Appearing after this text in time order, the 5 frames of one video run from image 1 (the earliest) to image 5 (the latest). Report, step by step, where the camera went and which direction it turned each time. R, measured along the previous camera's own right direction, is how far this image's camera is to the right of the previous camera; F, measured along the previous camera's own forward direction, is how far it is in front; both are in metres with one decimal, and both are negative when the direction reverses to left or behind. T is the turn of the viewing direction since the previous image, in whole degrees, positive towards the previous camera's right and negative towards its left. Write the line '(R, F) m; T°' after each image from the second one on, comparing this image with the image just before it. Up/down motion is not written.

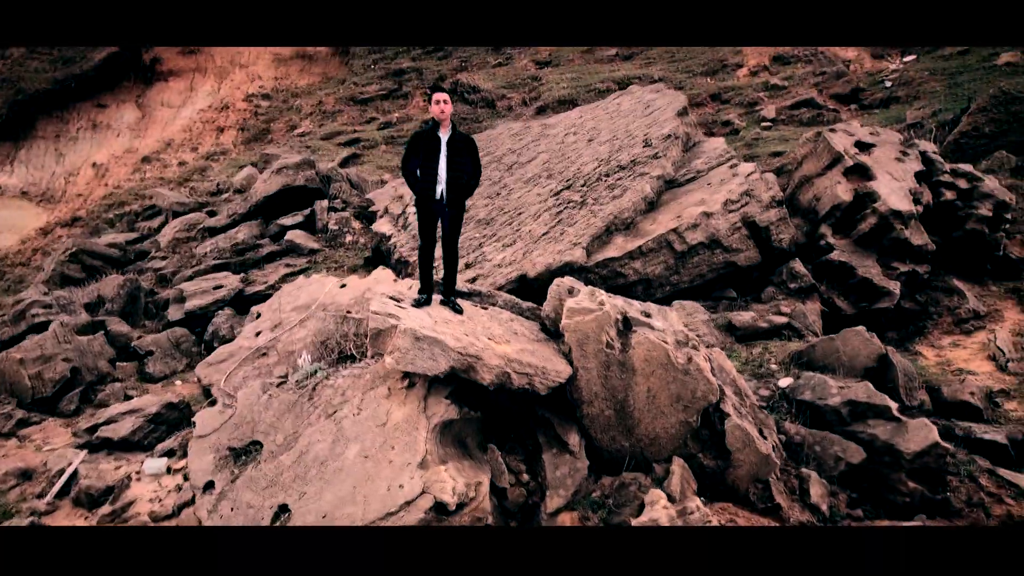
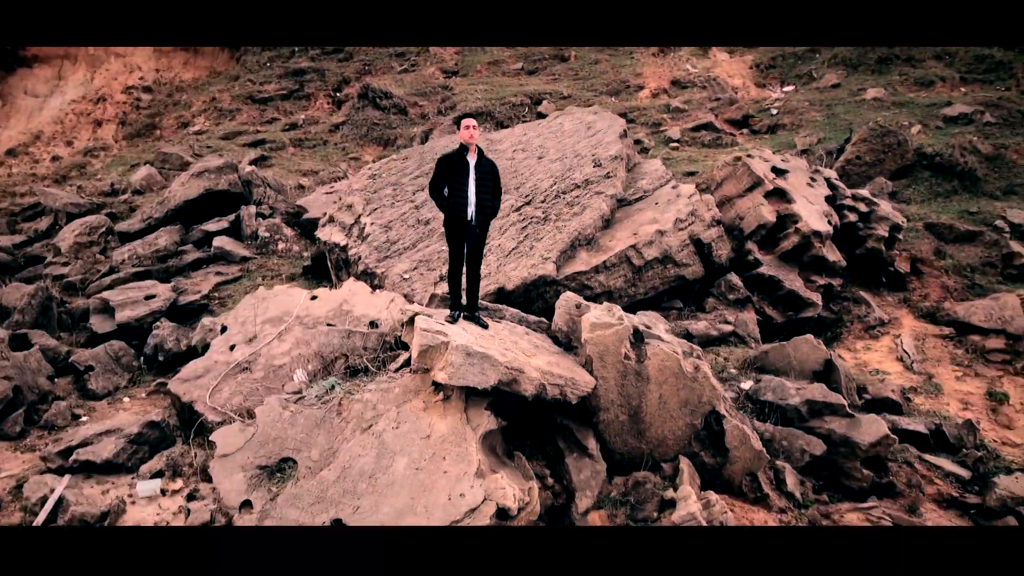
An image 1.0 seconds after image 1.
(-0.9, -0.2) m; +11°
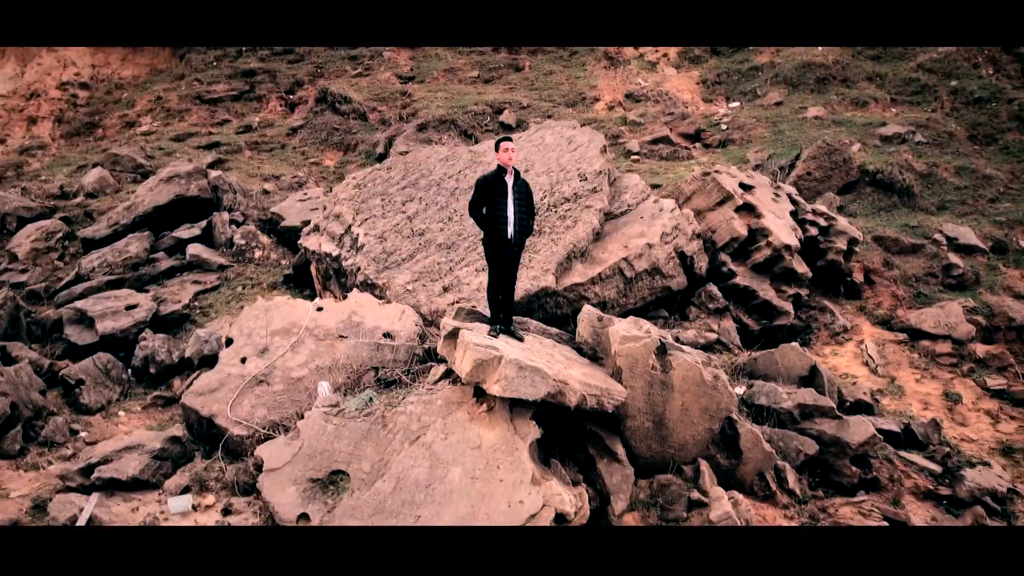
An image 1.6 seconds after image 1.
(-0.6, -0.2) m; +6°
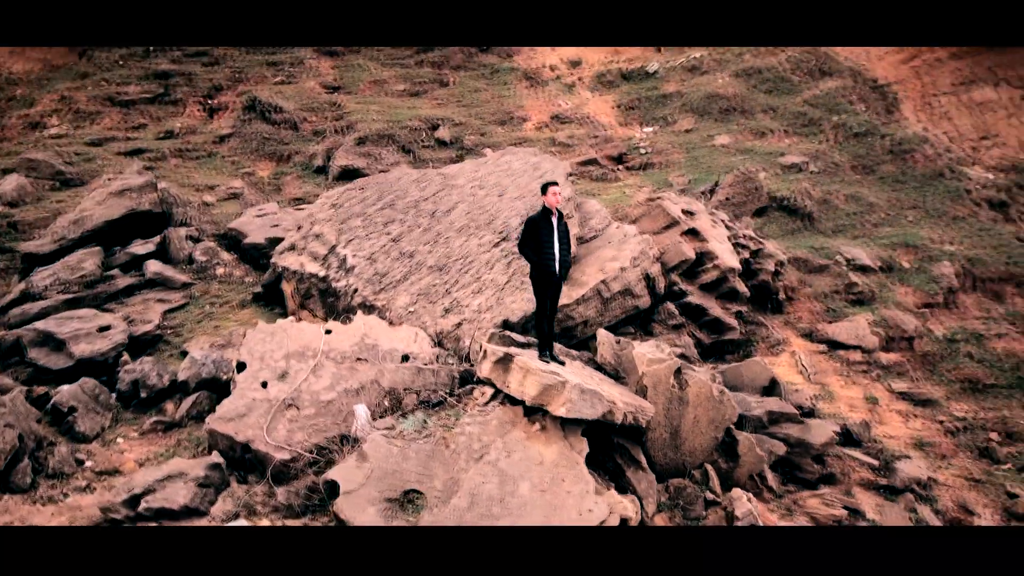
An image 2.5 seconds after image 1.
(-1.1, -0.3) m; +10°
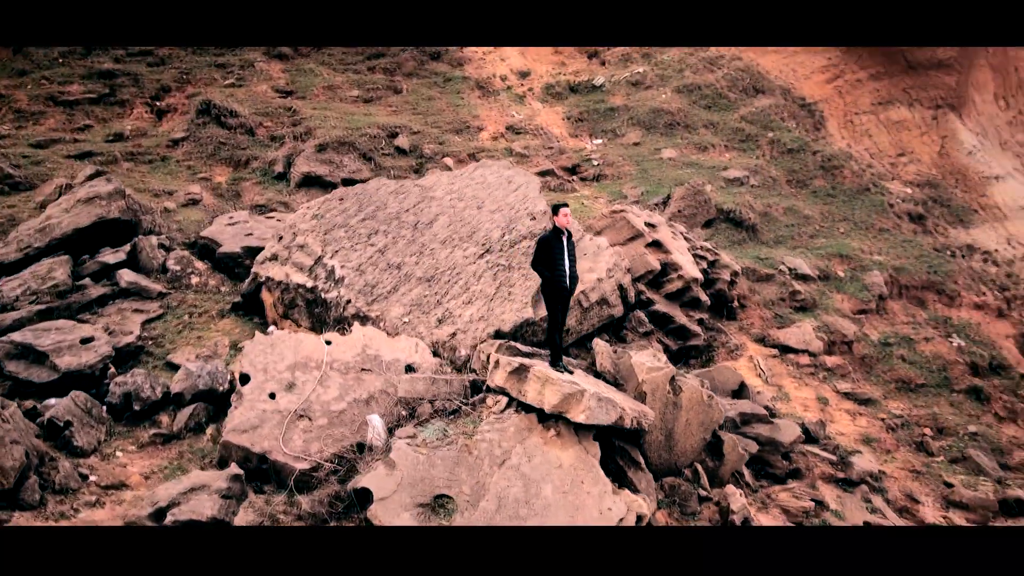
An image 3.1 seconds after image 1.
(-0.6, -0.2) m; +6°
